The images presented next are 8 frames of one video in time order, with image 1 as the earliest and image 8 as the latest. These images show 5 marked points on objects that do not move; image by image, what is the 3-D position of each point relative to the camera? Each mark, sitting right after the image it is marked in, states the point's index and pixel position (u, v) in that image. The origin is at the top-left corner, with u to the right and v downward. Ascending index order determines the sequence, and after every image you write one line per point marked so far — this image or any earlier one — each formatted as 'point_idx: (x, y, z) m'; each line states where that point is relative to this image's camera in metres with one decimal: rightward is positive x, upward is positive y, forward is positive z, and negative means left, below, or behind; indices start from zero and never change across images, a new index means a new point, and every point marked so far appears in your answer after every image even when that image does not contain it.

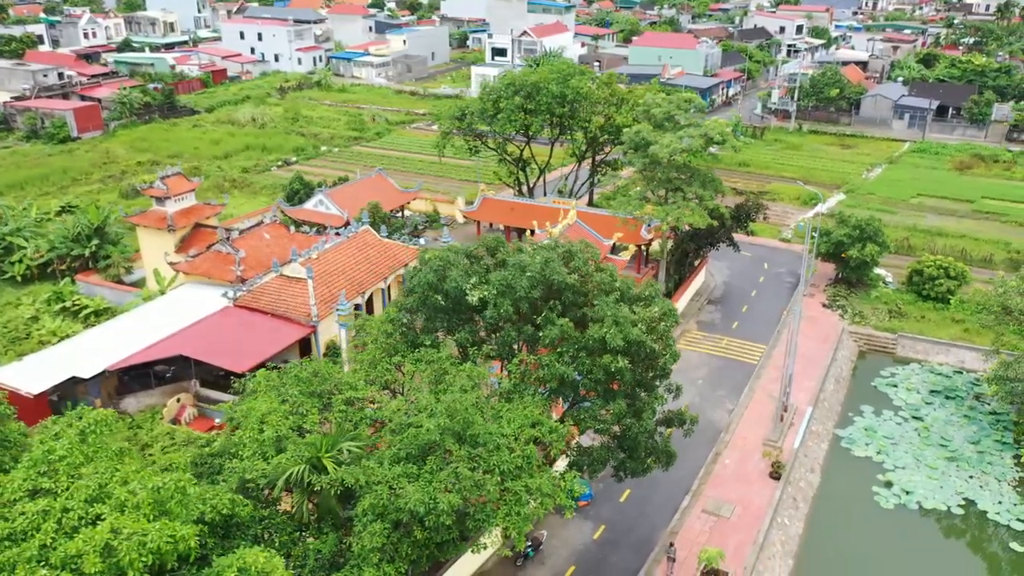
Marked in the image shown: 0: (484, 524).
0: (-0.4, -3.6, +12.4) m
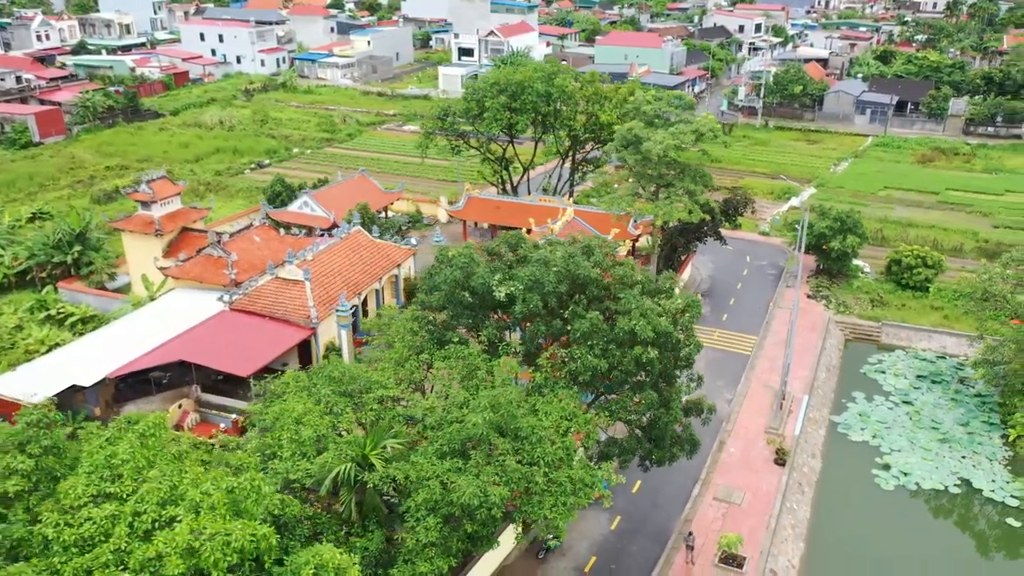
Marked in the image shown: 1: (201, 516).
0: (+0.4, -3.5, +12.6) m
1: (-3.5, -2.7, +9.4) m
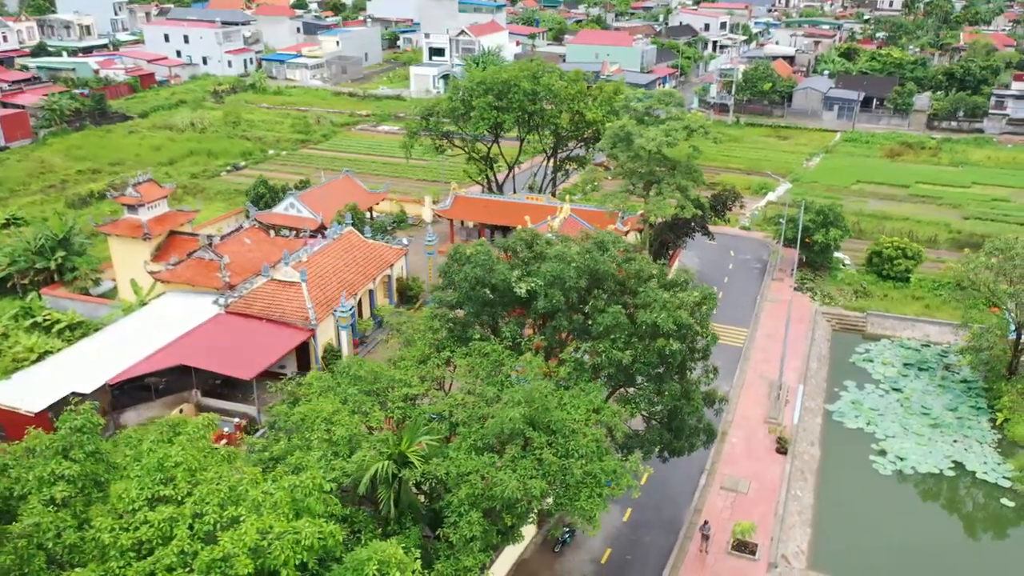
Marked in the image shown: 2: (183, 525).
0: (+1.0, -3.4, +12.7) m
1: (-2.8, -2.7, +9.4) m
2: (-3.8, -2.8, +9.3) m
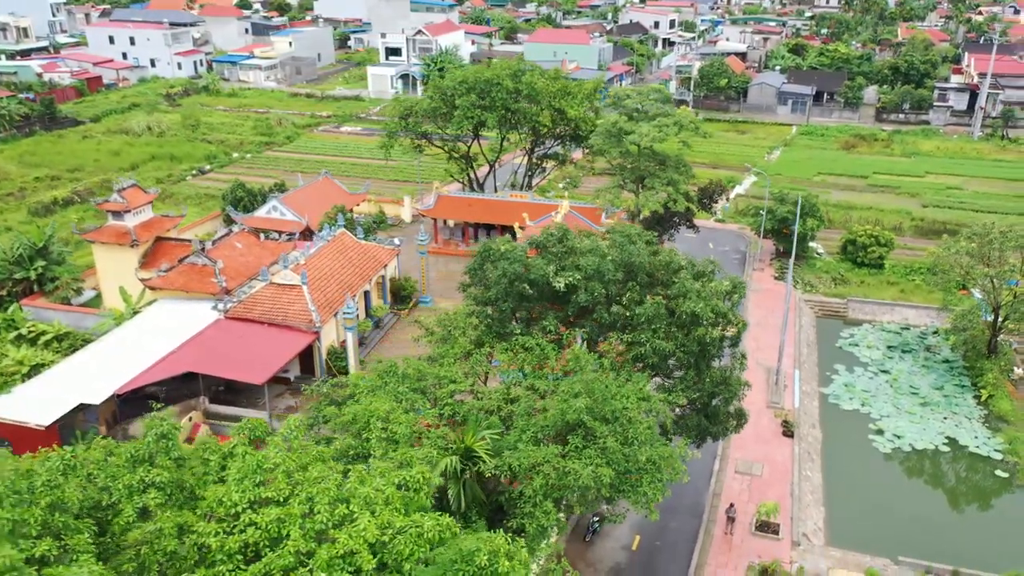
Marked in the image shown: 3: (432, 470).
0: (+2.0, -3.3, +13.1) m
1: (-1.5, -2.7, +9.5) m
2: (-2.5, -2.8, +9.4) m
3: (-0.9, -2.4, +10.8) m
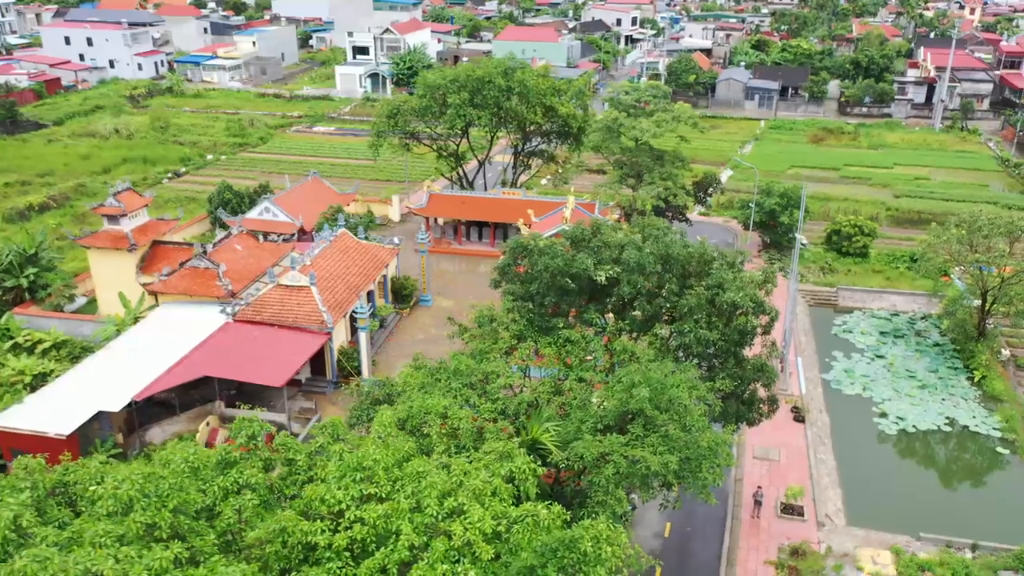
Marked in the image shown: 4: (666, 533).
0: (+3.1, -3.2, +13.4) m
1: (-0.3, -2.6, +9.7) m
2: (-1.2, -2.7, +9.5) m
3: (+0.3, -2.3, +11.0) m
4: (+3.6, -5.7, +18.9) m
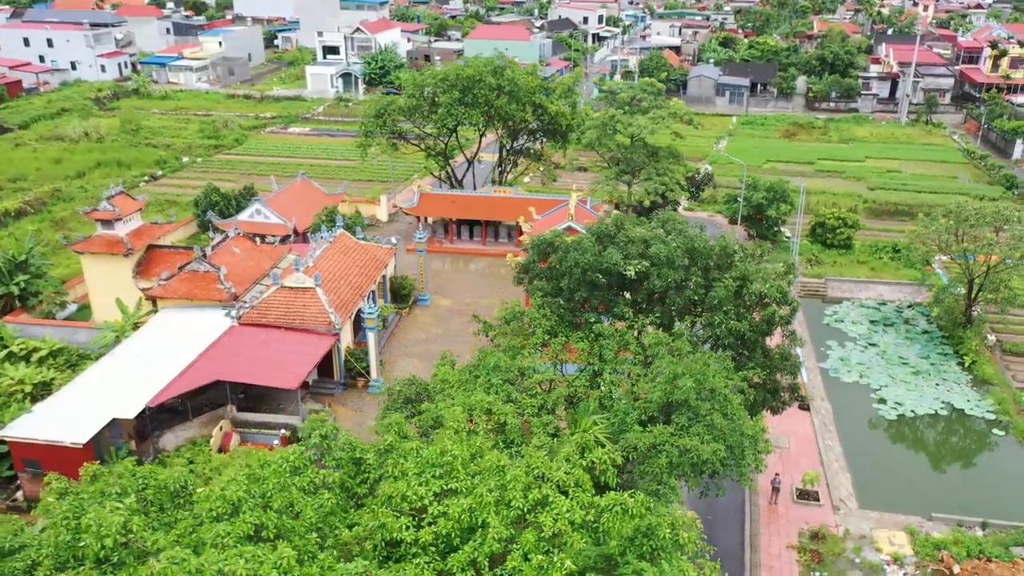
0: (+3.9, -3.0, +13.7) m
1: (+0.7, -2.5, +9.8) m
2: (-0.2, -2.7, +9.6) m
3: (+1.2, -2.2, +11.2) m
4: (+4.2, -5.6, +19.3) m
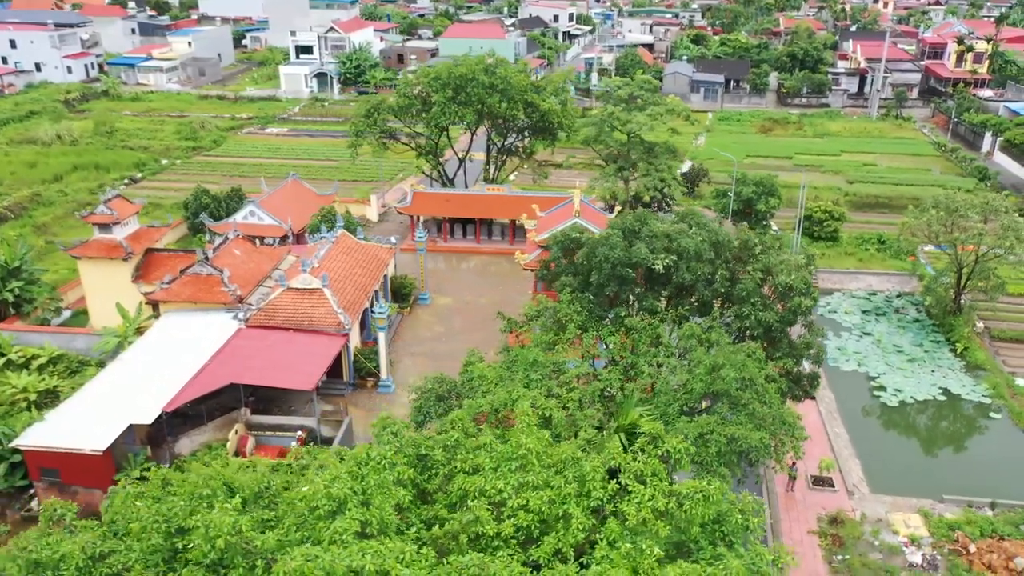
0: (+4.7, -2.9, +14.1) m
1: (+1.7, -2.4, +10.0) m
2: (+0.7, -2.6, +9.7) m
3: (+2.1, -2.1, +11.4) m
4: (+4.8, -5.4, +19.6) m
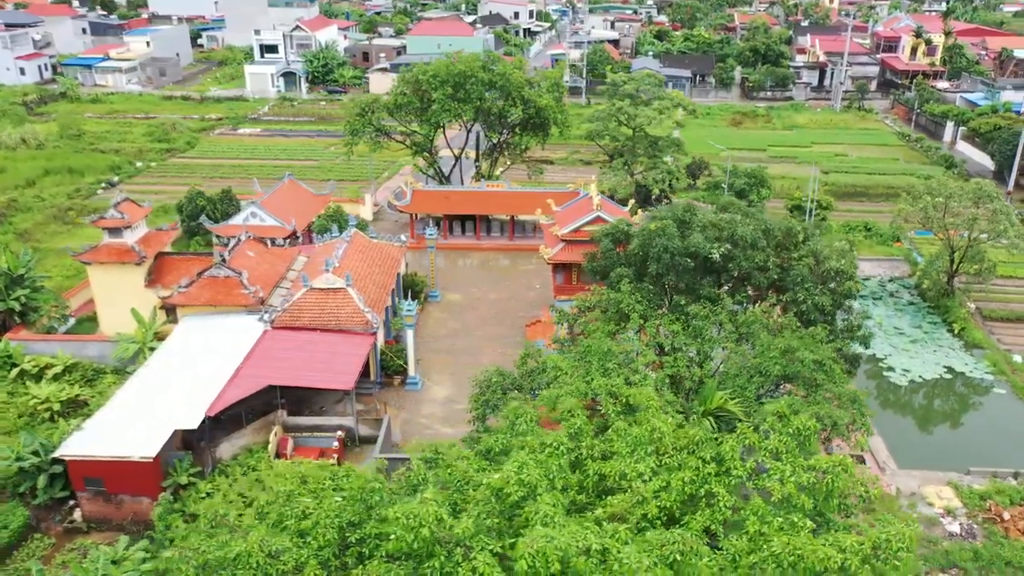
0: (+6.2, -2.6, +14.6) m
1: (+3.4, -2.2, +10.4) m
2: (+2.5, -2.4, +10.1) m
3: (+3.8, -1.9, +11.8) m
4: (+6.0, -5.1, +20.2) m
